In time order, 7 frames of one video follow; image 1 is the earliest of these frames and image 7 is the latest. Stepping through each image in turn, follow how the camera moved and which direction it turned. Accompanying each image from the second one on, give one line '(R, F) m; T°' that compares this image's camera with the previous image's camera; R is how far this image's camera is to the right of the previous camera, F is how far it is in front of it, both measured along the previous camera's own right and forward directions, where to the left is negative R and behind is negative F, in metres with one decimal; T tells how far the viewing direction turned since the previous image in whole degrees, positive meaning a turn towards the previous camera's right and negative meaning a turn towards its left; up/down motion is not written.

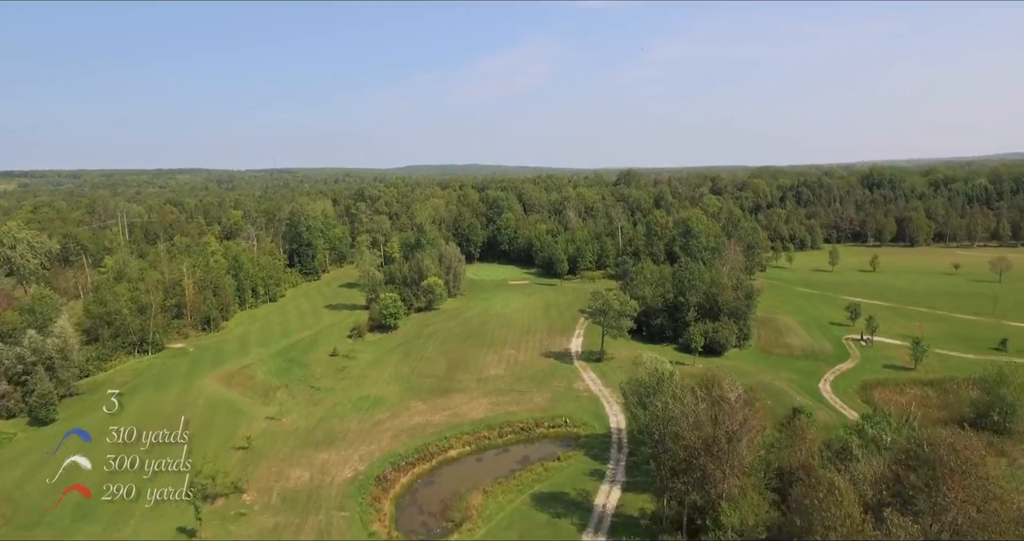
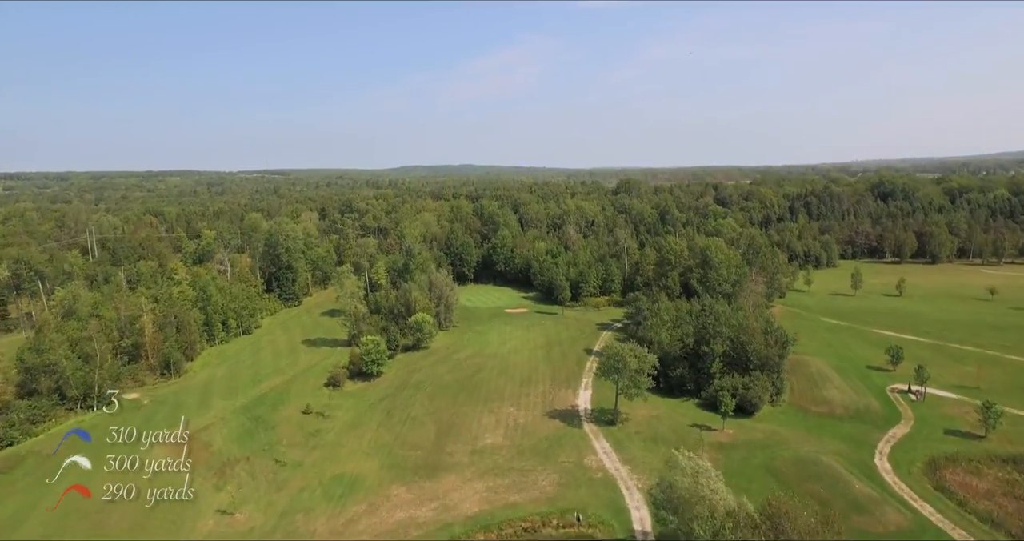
(-0.4, +9.1) m; +1°
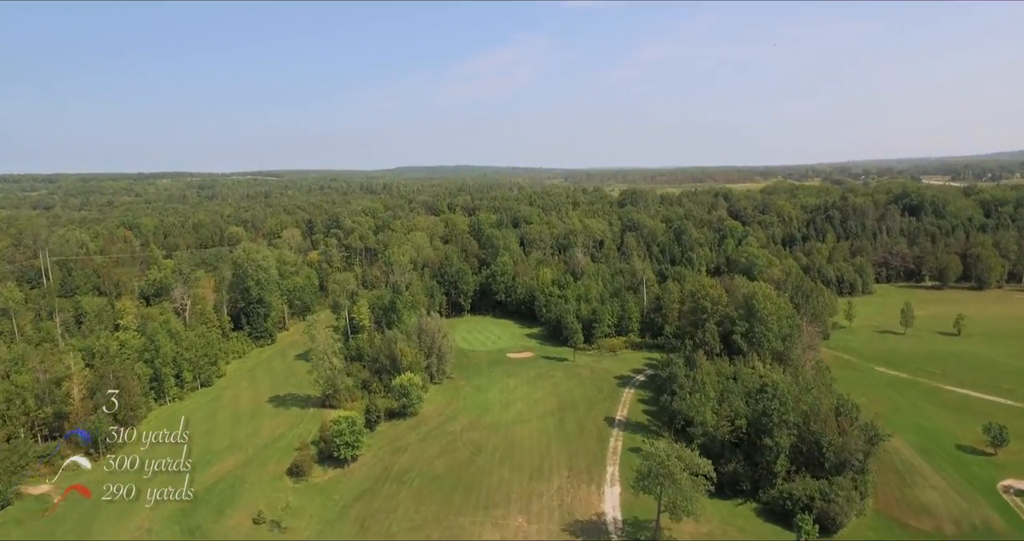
(-0.9, +13.4) m; 0°
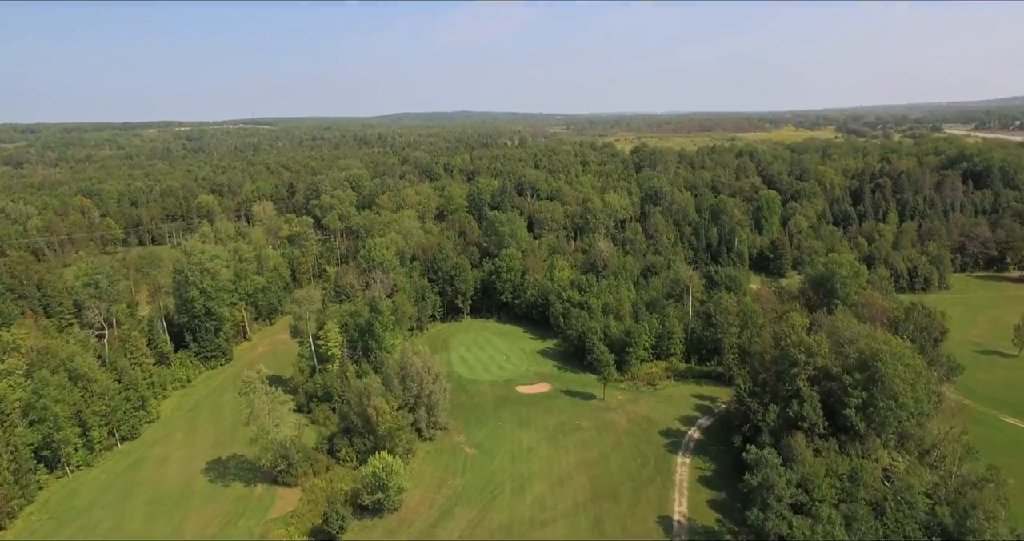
(-1.3, +20.2) m; 0°
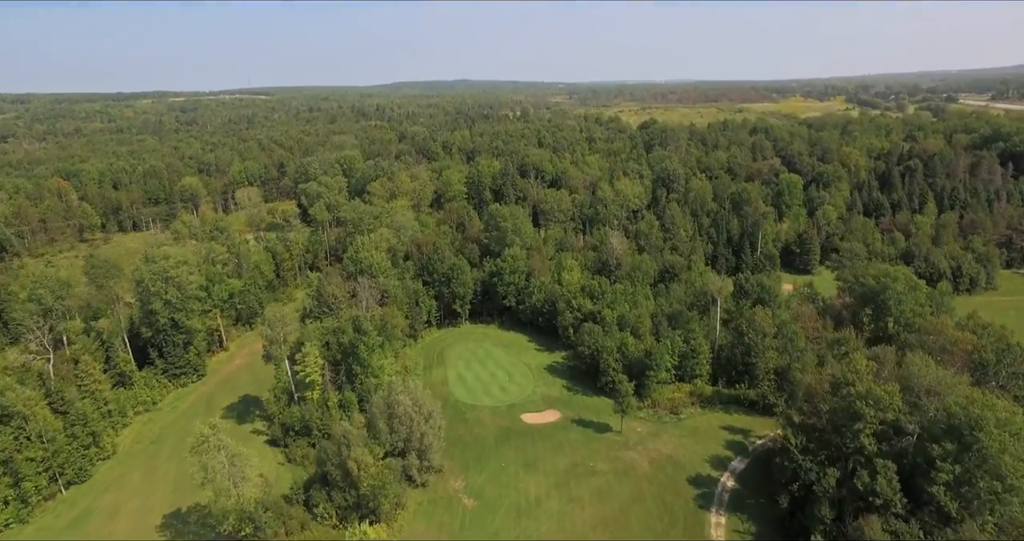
(-0.3, +9.1) m; 0°
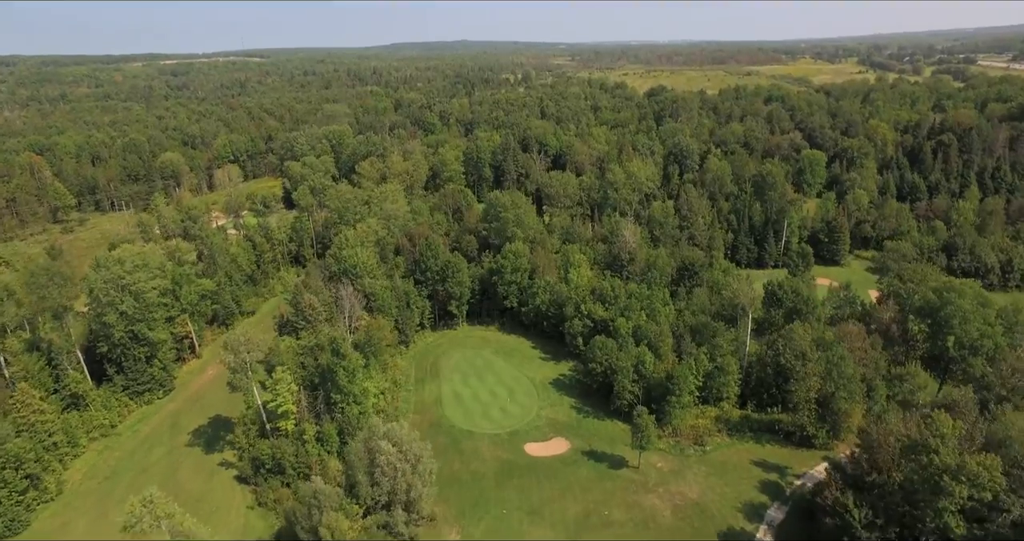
(-0.1, +8.5) m; 0°
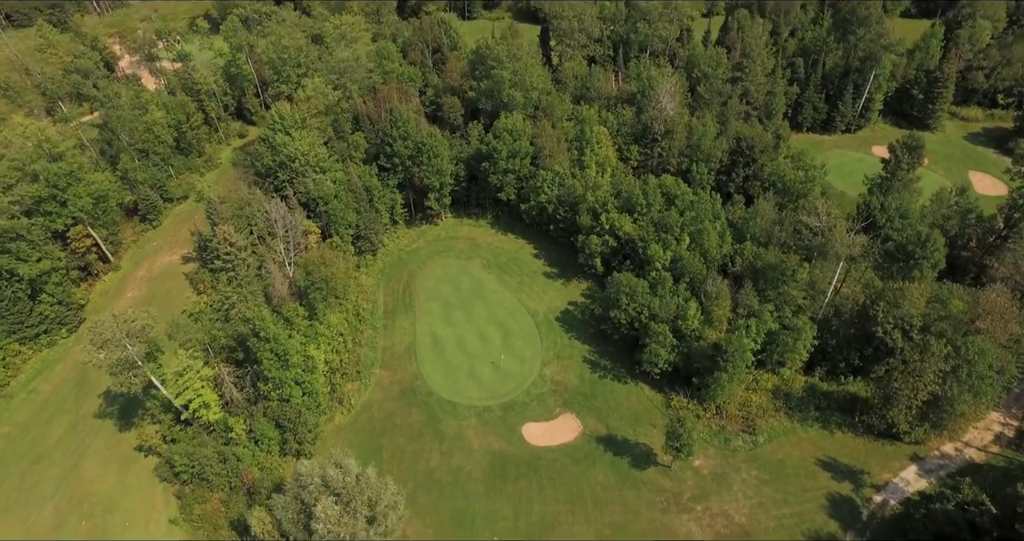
(+0.5, +18.6) m; 0°
